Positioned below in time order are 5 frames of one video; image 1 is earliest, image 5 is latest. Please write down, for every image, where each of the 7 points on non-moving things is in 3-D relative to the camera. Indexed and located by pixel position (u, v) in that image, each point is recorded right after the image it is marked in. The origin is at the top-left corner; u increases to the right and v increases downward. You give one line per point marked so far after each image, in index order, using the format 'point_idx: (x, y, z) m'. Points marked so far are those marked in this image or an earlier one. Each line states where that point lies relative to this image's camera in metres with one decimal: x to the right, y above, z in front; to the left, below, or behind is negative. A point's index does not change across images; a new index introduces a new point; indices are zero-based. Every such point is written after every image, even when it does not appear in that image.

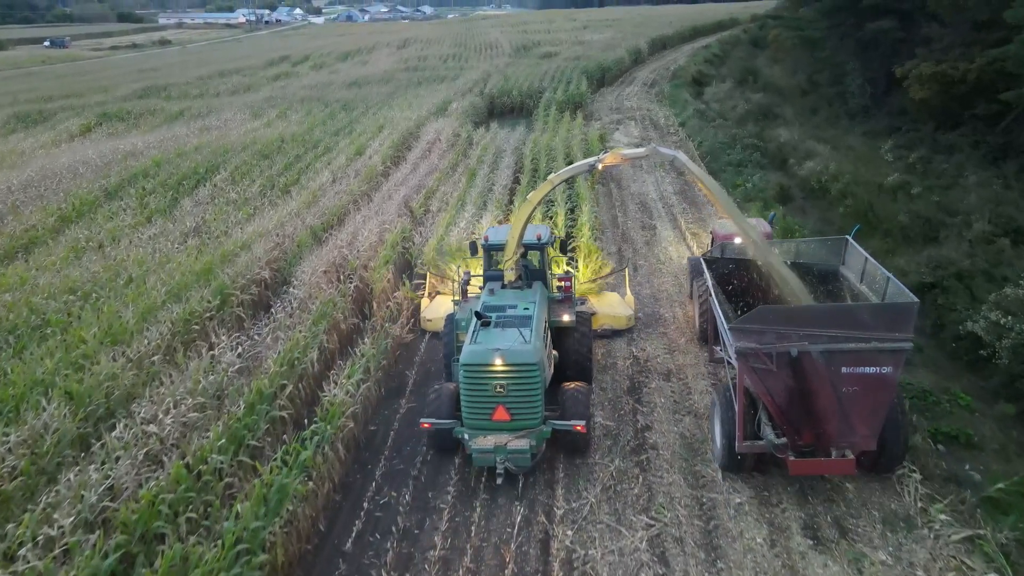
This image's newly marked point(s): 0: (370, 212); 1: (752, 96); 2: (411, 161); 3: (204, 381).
0: (-2.0, +1.1, +10.6) m
1: (+6.4, +5.1, +19.8) m
2: (-1.8, +2.3, +13.5) m
3: (-2.4, -0.7, +5.7) m
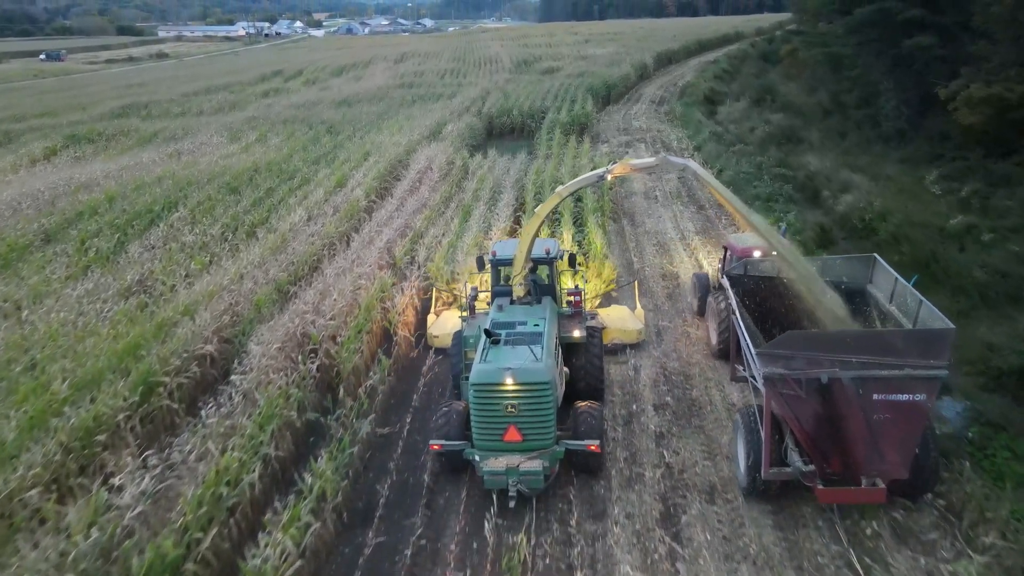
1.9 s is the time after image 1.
0: (-2.0, +0.3, +9.0) m
1: (+6.4, +4.2, +18.3) m
2: (-1.8, +1.5, +12.0) m
3: (-2.4, -1.4, +4.1) m
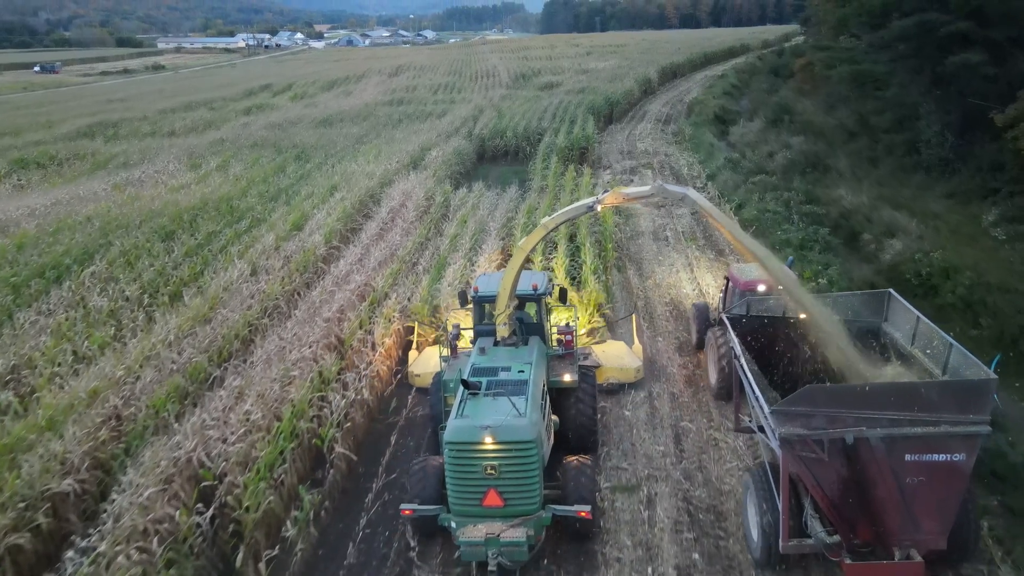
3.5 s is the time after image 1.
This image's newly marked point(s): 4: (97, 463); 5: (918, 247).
0: (-2.2, -0.5, +7.2) m
1: (+6.2, +3.3, +16.5) m
2: (-2.0, +0.7, +10.2) m
3: (-2.6, -2.1, +2.3) m
4: (-3.0, -1.3, +5.4) m
5: (+5.3, +0.5, +9.7) m
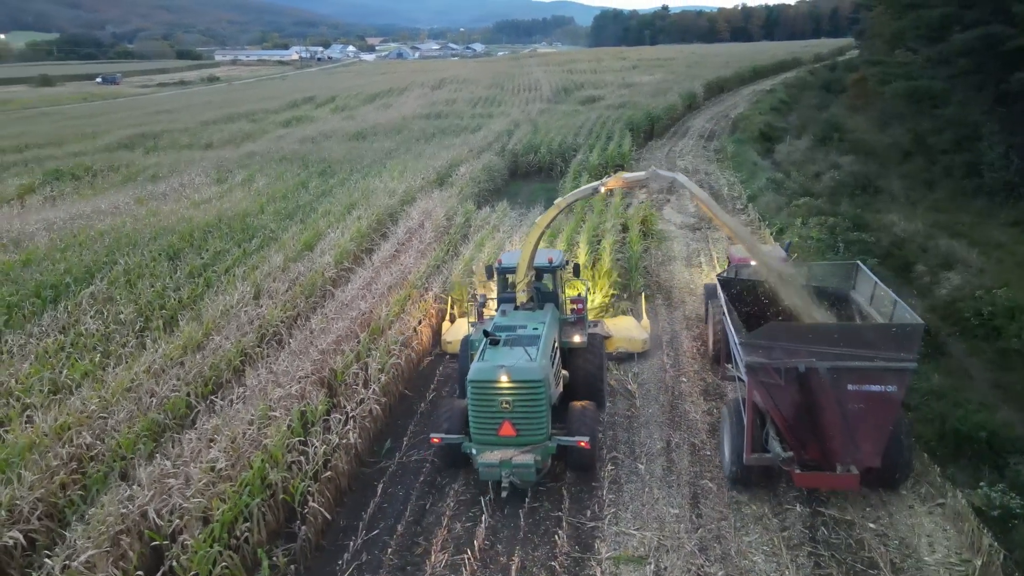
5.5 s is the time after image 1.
0: (-2.2, -0.8, +6.7) m
1: (+6.9, +2.7, +15.6) m
2: (-1.8, +0.3, +9.7) m
3: (-2.9, -2.3, +1.8) m
4: (-3.1, -1.5, +4.9) m
5: (+5.5, +0.1, +8.8) m
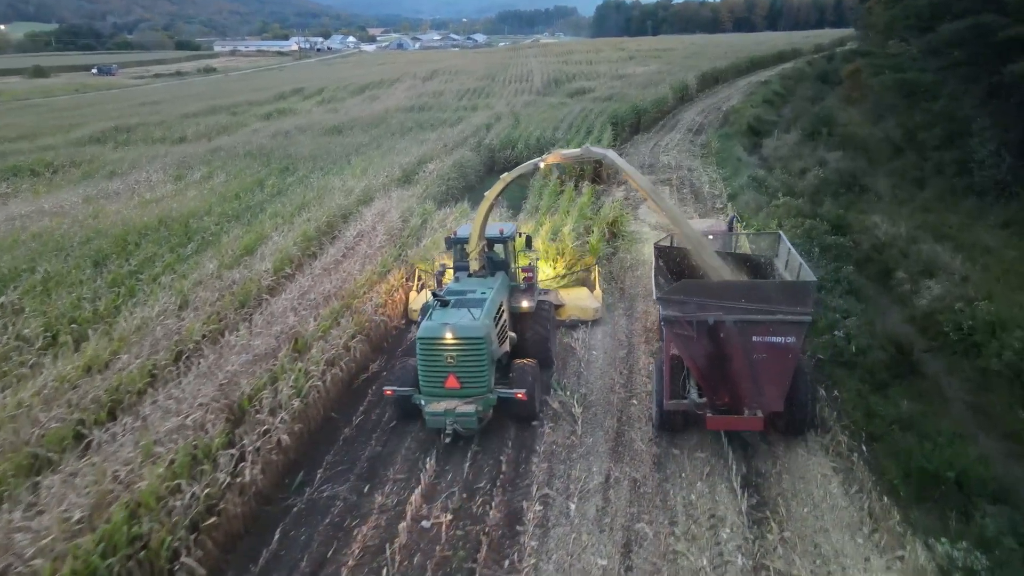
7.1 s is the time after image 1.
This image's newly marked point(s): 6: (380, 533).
0: (-2.8, -0.9, +6.1) m
1: (+6.3, +2.6, +14.9) m
2: (-2.4, +0.2, +9.1) m
3: (-3.5, -2.5, +1.2) m
4: (-3.7, -1.6, +4.3) m
5: (+4.9, 0.0, +8.1) m
6: (-0.9, -1.7, +5.3) m
